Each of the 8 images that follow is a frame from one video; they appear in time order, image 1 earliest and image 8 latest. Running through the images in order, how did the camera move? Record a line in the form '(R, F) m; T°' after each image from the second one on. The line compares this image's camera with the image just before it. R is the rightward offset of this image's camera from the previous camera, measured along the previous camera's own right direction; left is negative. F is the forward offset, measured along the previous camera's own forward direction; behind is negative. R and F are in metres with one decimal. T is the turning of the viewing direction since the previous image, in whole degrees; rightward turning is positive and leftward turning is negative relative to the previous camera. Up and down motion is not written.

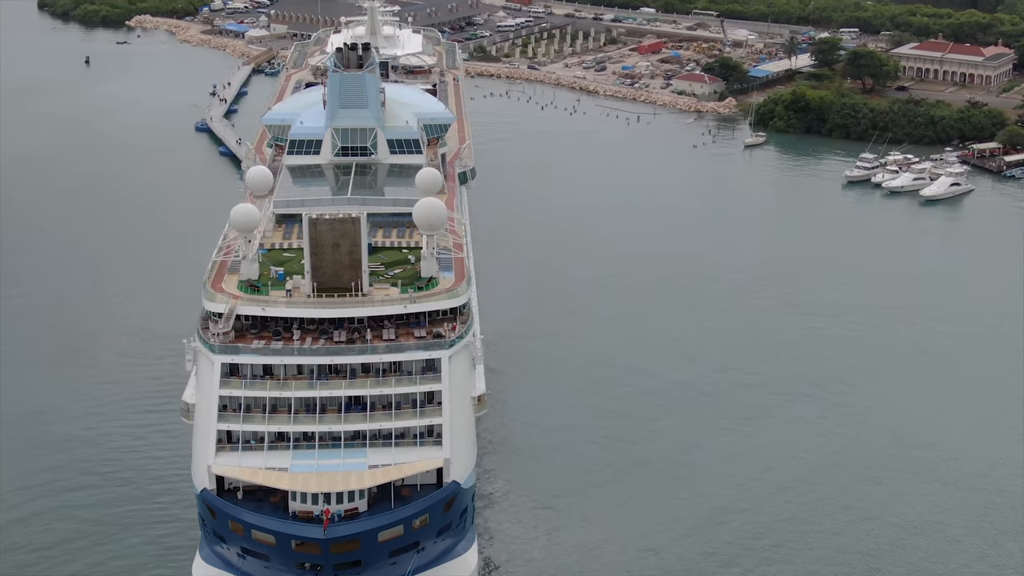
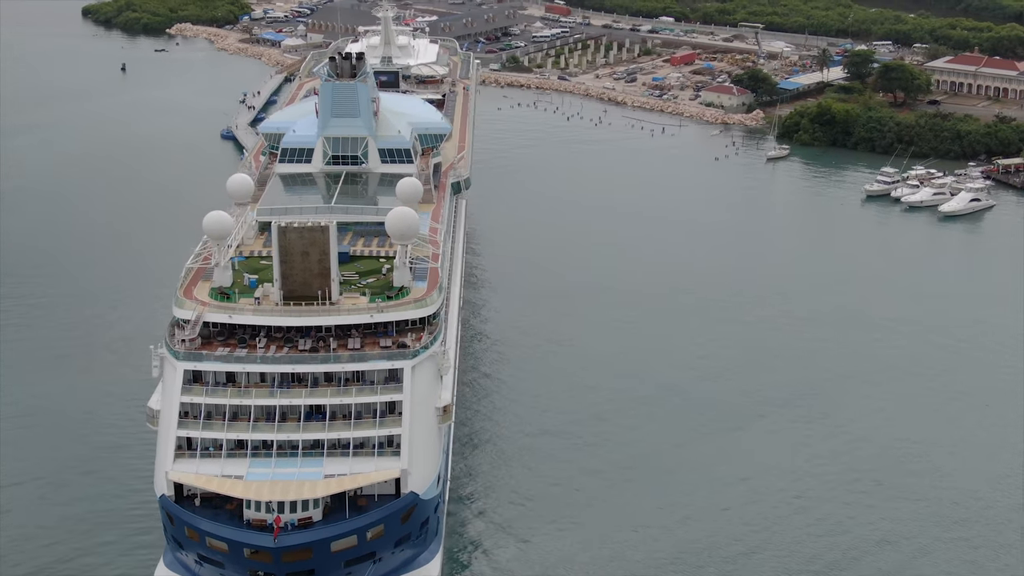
(+1.3, +0.1) m; -2°
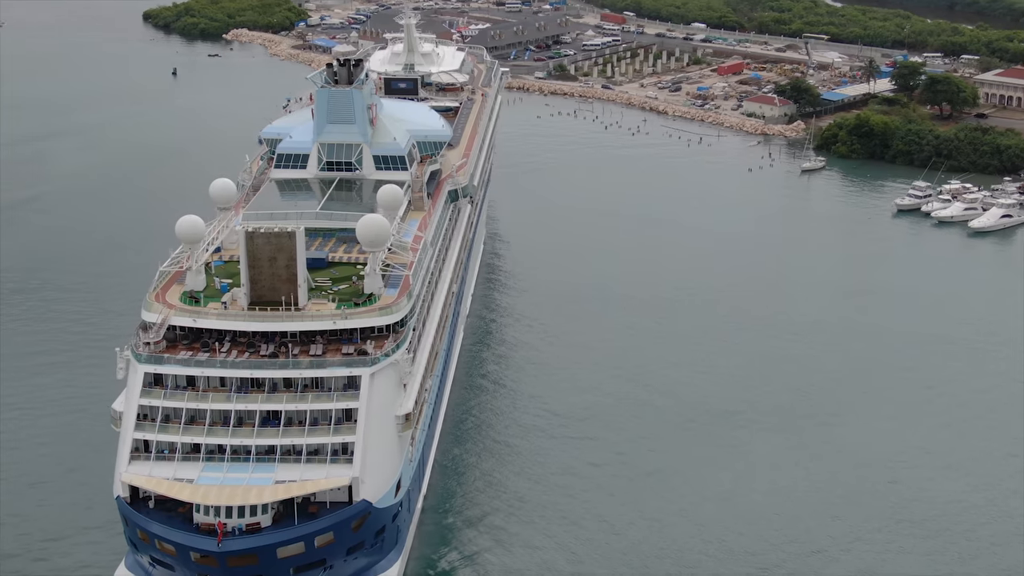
(+1.6, +0.2) m; -3°
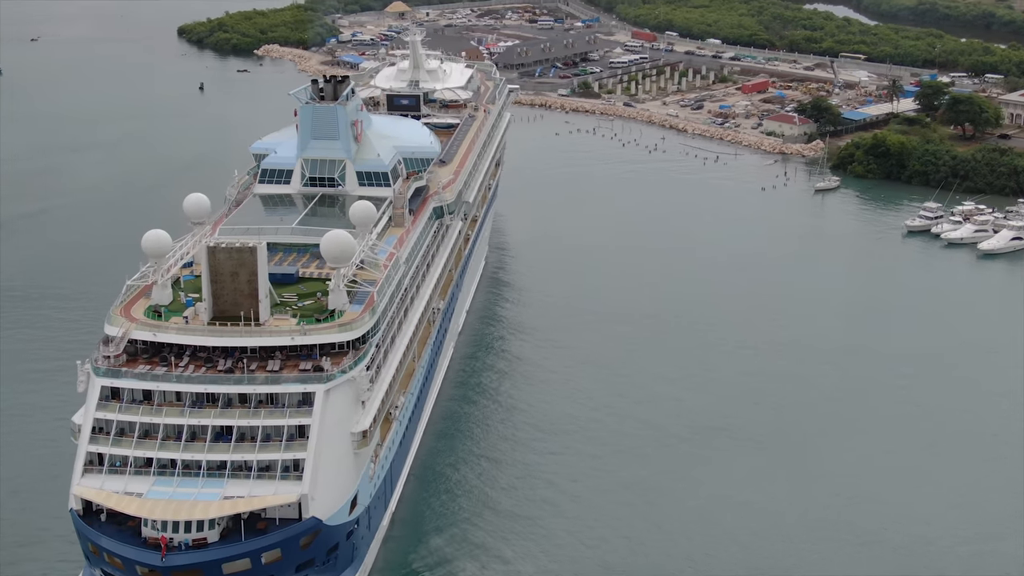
(+1.3, +0.1) m; -2°
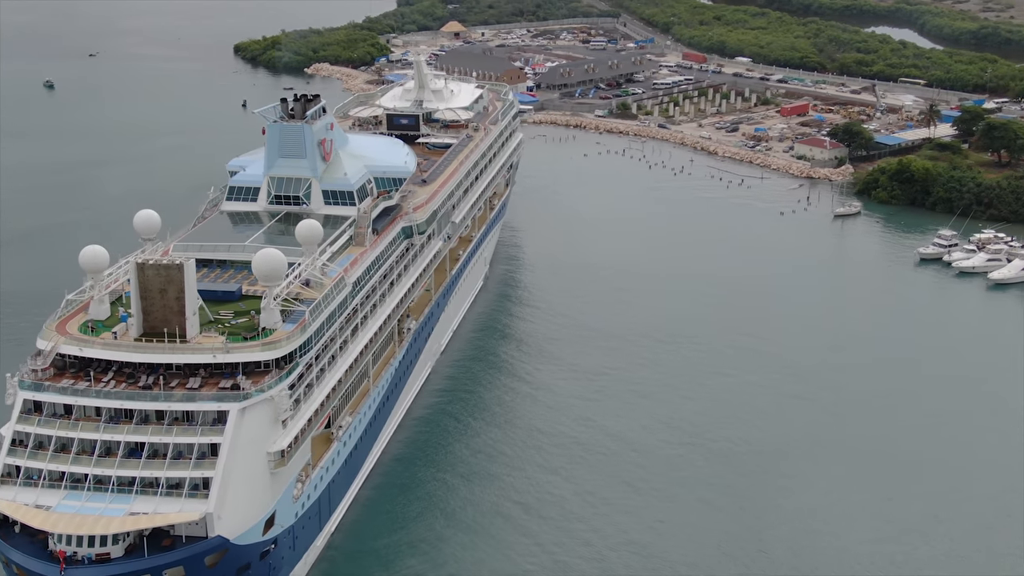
(+2.3, +0.3) m; -4°
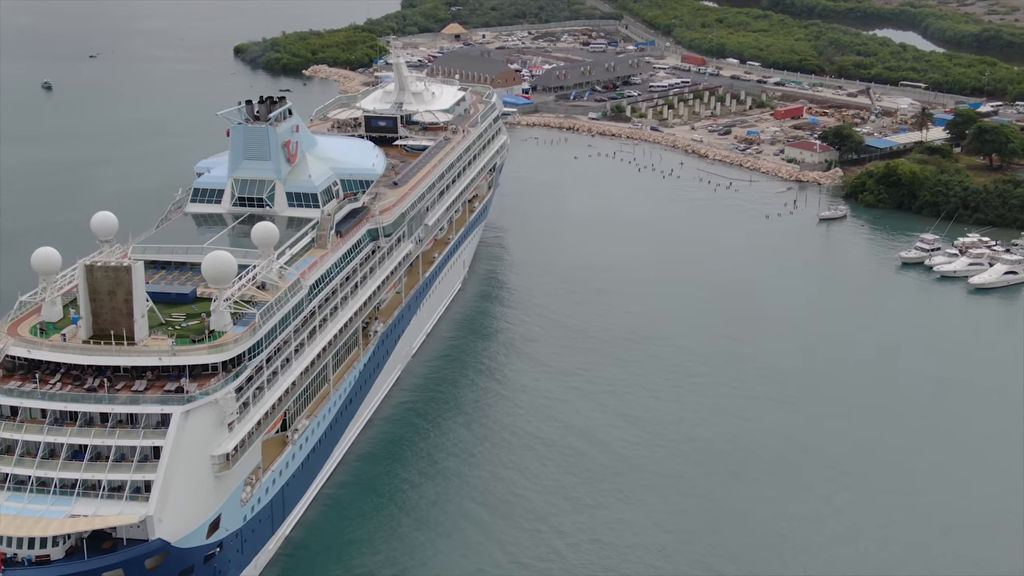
(+1.0, +0.1) m; -1°
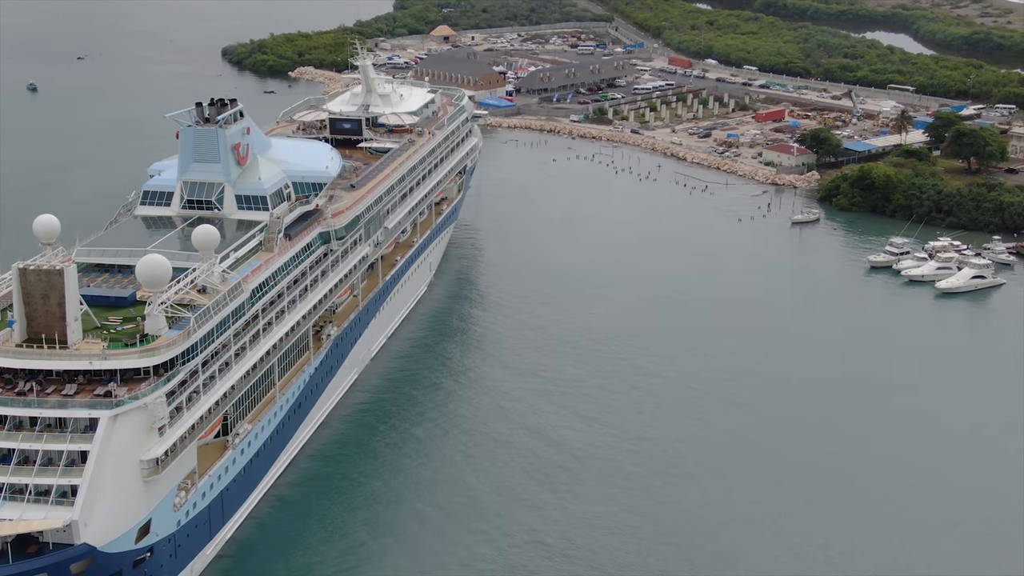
(+1.0, +0.1) m; 0°
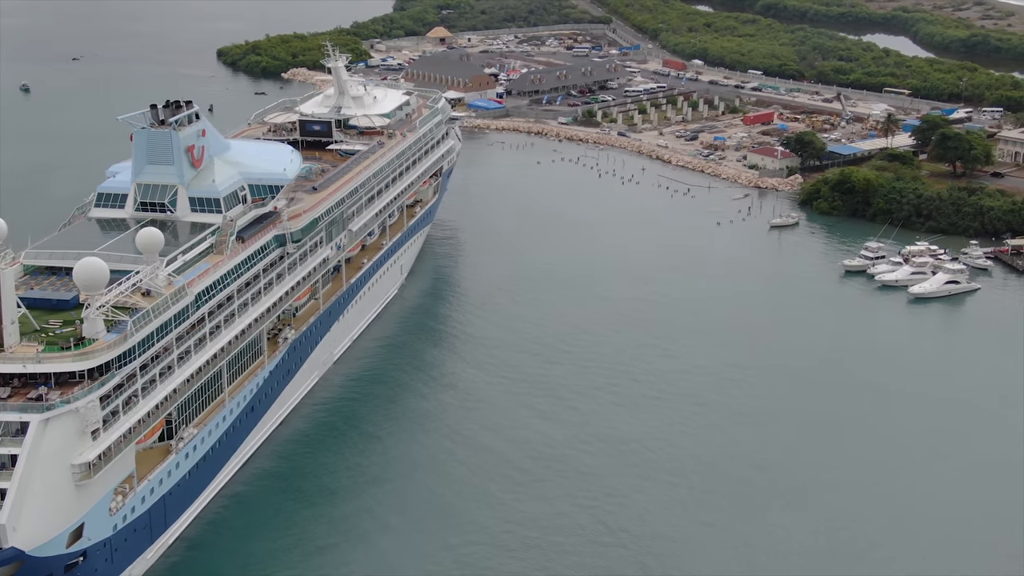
(+1.1, +0.1) m; -1°
